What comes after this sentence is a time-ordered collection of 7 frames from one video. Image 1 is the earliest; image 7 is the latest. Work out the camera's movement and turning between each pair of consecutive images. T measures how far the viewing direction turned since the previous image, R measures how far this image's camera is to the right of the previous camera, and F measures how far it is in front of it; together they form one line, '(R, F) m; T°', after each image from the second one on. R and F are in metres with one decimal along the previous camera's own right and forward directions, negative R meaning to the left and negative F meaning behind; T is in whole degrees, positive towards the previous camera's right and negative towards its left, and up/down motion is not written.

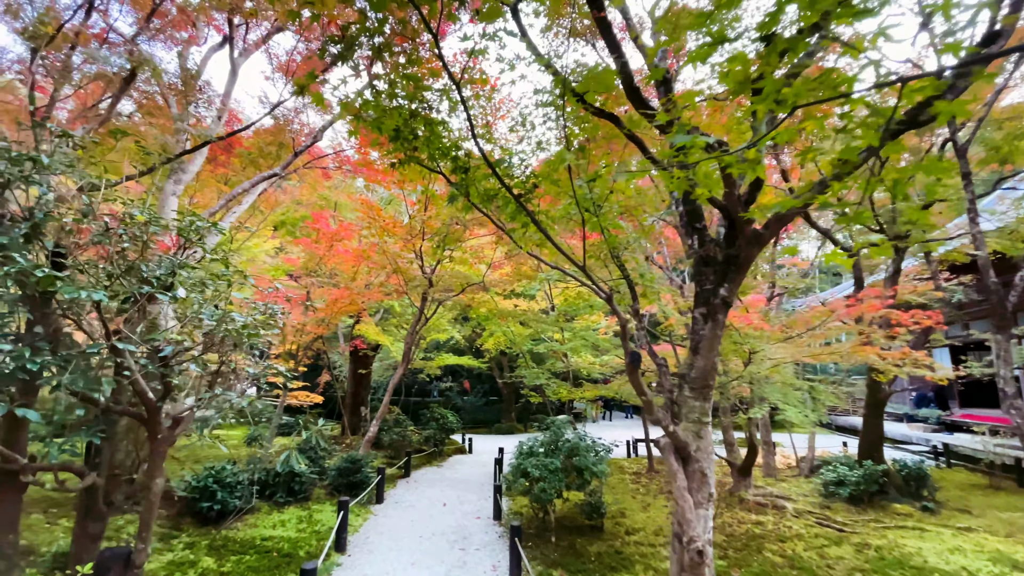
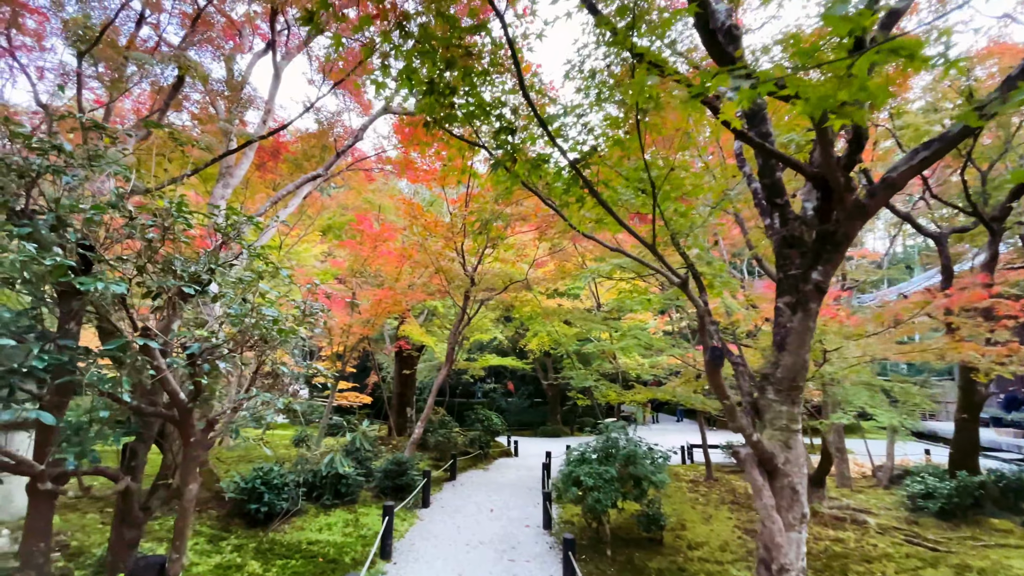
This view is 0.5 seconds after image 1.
(-0.1, +0.3) m; -5°
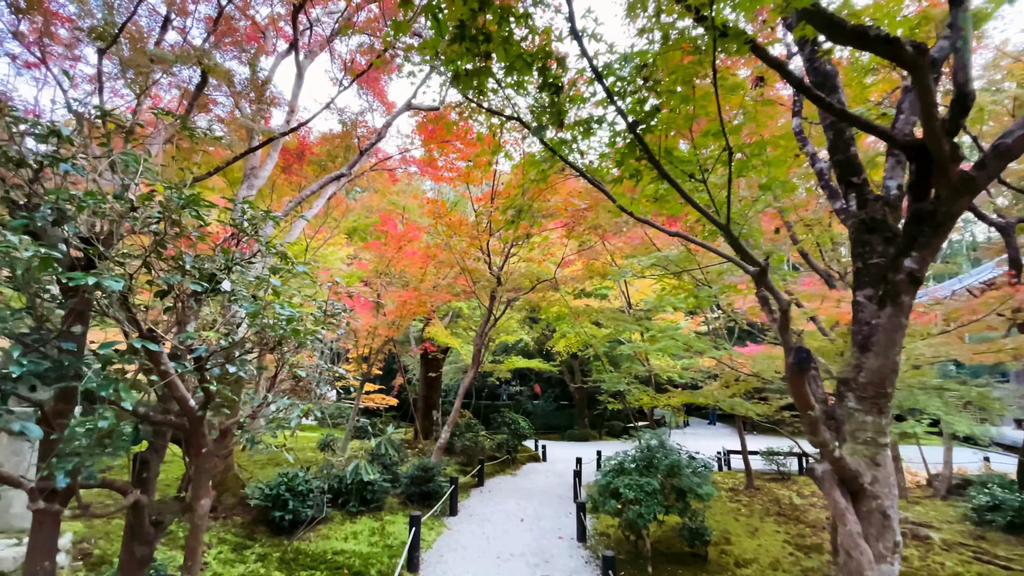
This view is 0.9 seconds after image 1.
(-0.1, +0.2) m; -3°
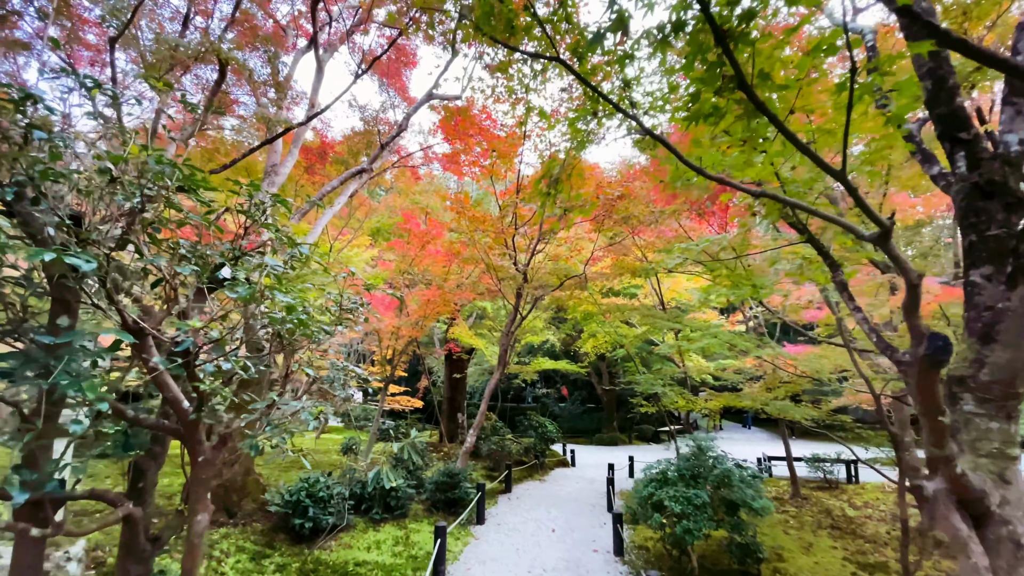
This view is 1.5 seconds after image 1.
(-0.1, +0.3) m; -3°
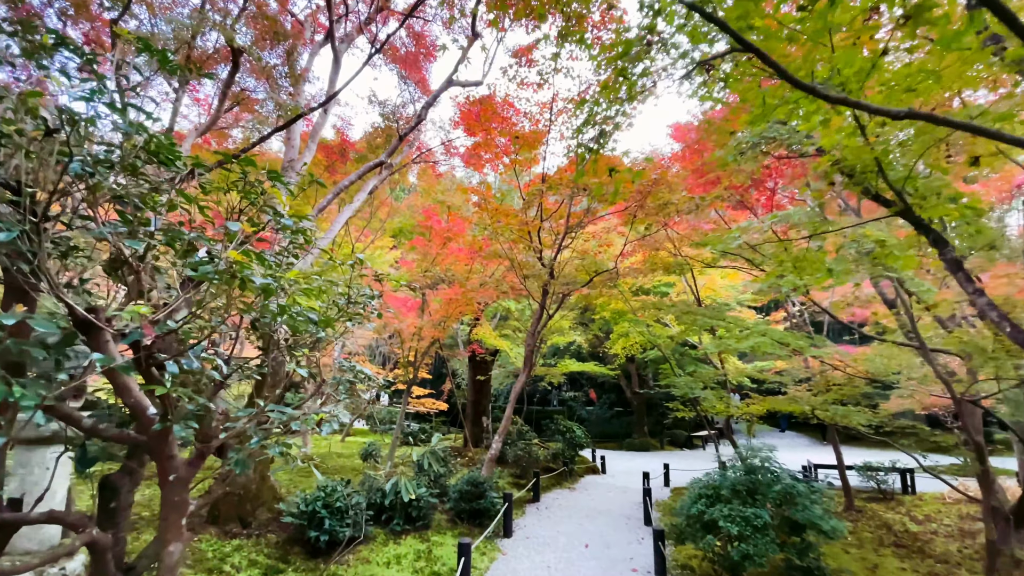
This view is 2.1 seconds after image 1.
(0.0, +0.4) m; -3°
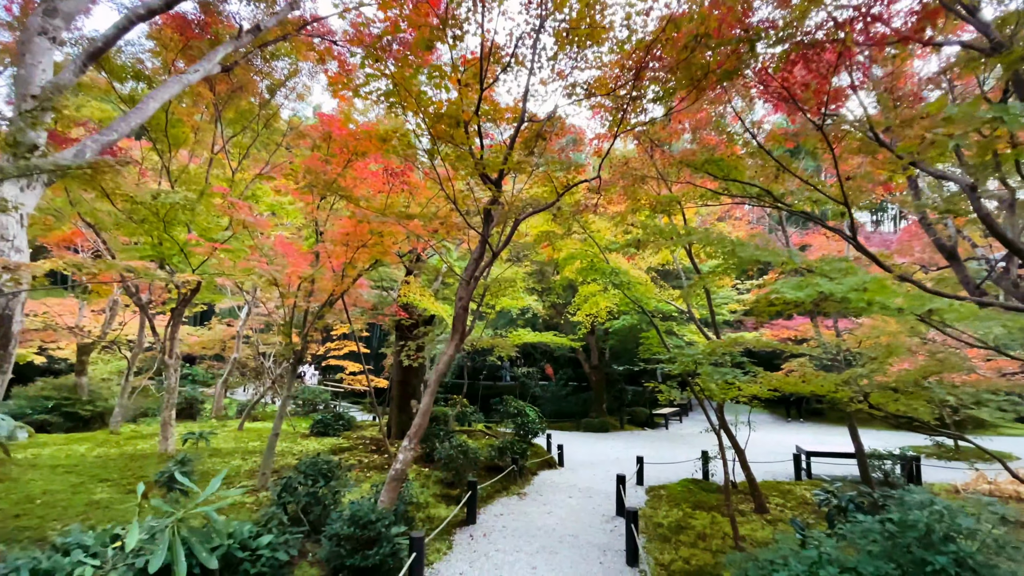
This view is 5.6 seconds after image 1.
(+0.3, +2.0) m; +6°
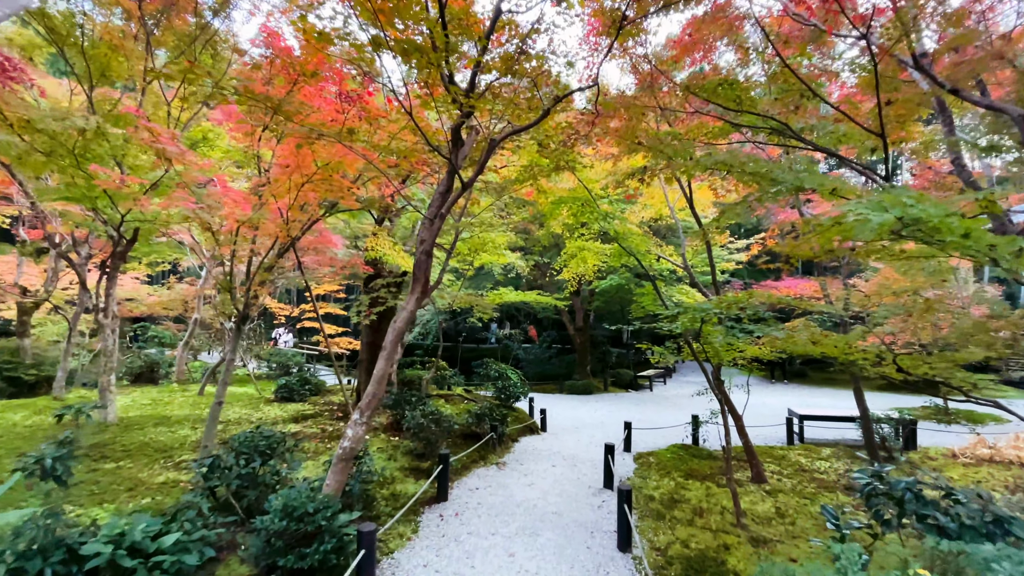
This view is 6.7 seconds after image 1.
(+0.1, +0.7) m; +2°
